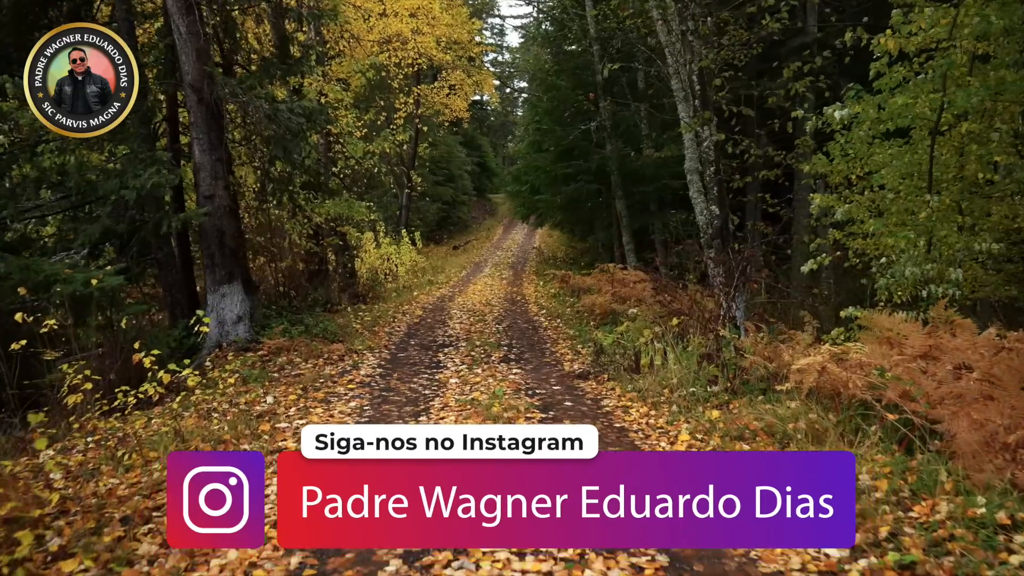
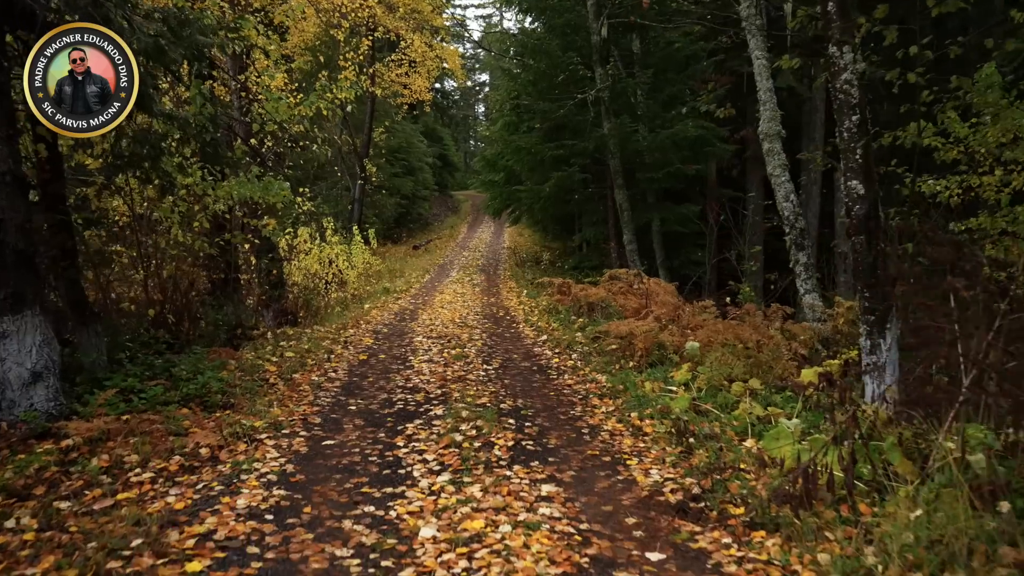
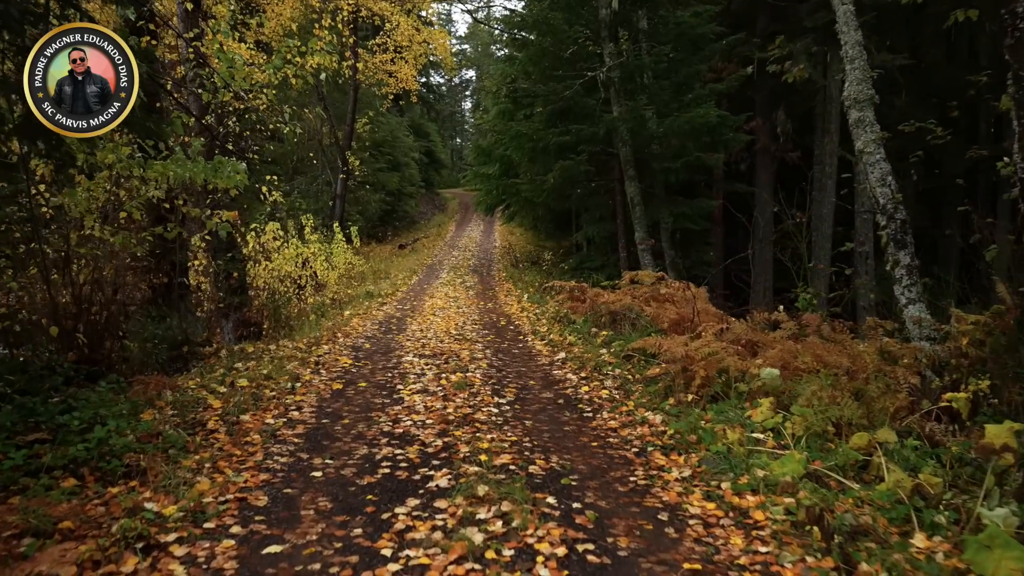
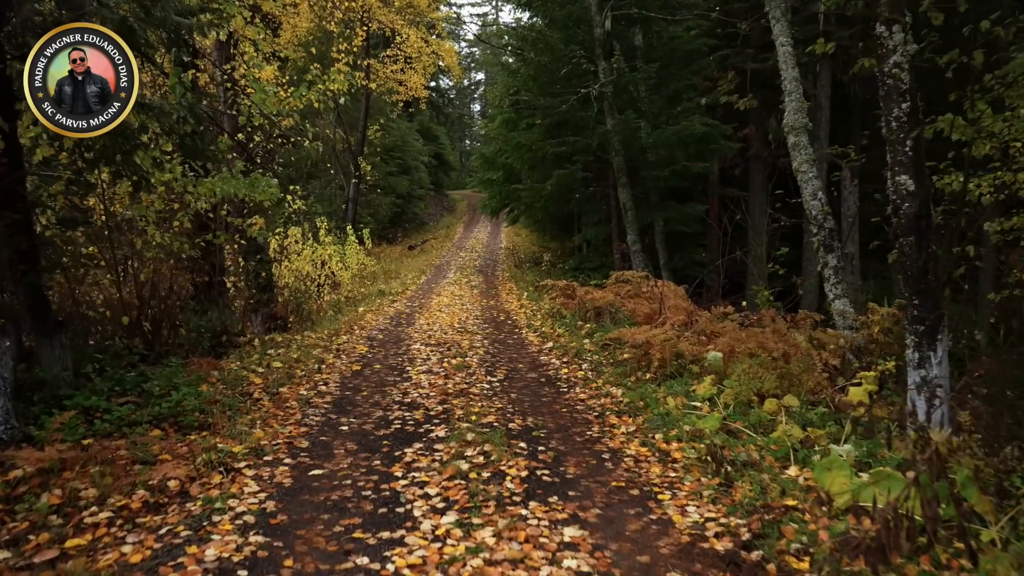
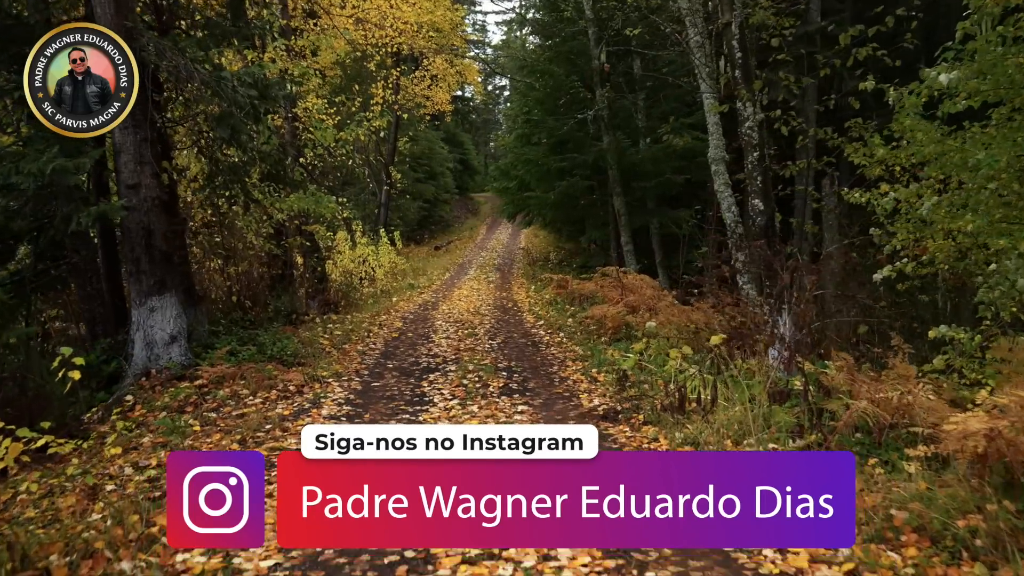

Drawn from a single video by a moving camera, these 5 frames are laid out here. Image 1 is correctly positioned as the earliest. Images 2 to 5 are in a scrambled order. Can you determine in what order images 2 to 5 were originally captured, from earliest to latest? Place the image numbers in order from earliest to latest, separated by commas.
5, 2, 4, 3
